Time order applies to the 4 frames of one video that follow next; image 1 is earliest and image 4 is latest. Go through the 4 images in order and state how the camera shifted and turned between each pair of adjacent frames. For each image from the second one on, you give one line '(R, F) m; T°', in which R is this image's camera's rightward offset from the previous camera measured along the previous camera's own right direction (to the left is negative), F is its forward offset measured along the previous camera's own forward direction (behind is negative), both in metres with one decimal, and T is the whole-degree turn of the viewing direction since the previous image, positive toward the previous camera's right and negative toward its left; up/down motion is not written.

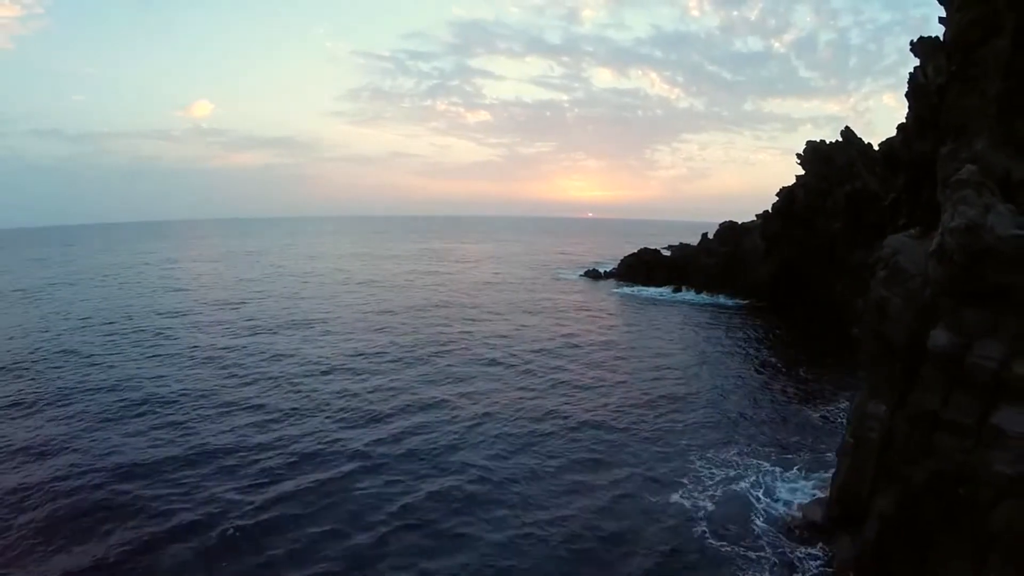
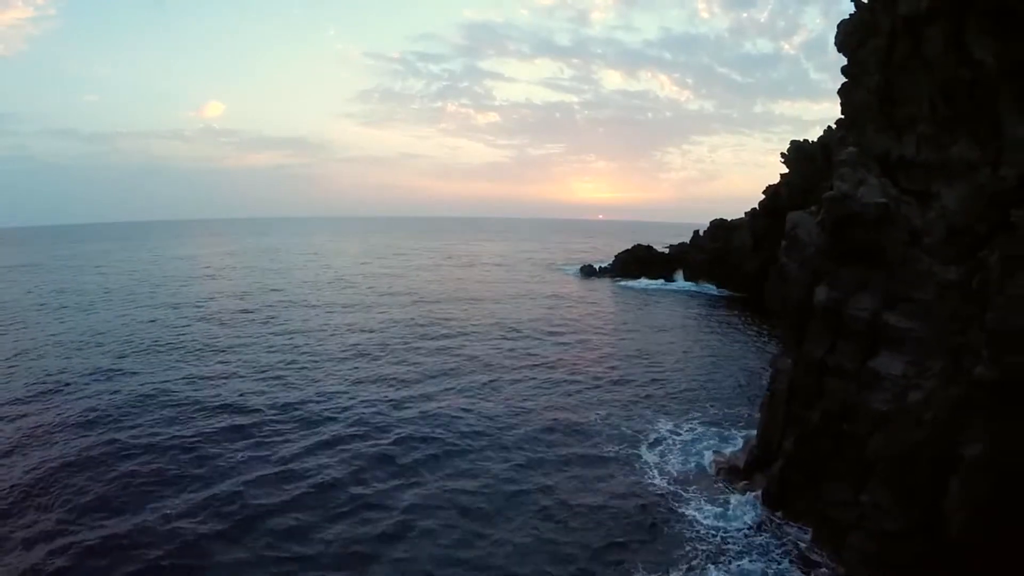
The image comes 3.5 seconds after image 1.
(+1.4, -2.1) m; -1°
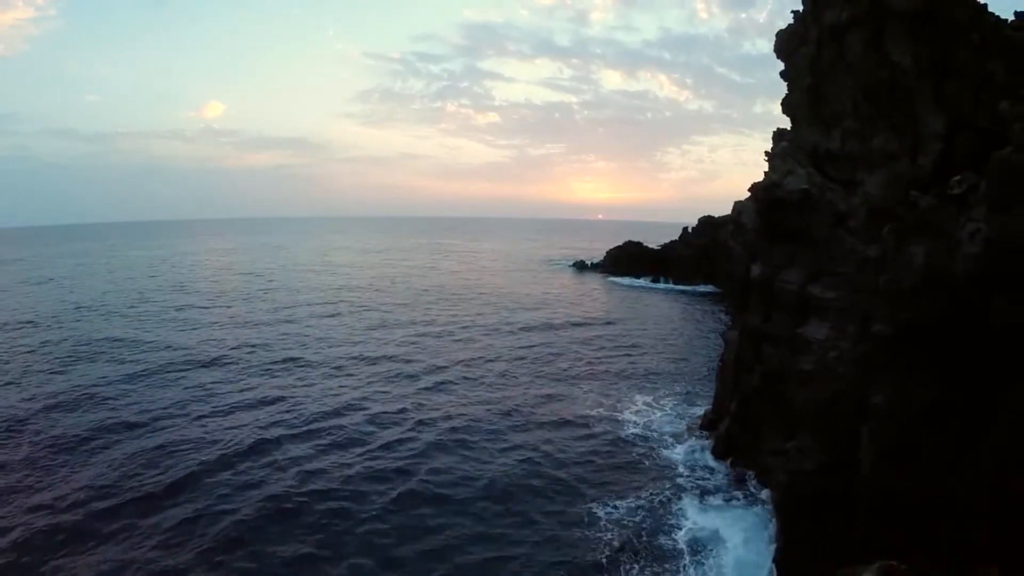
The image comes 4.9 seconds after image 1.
(+0.7, -1.9) m; 0°
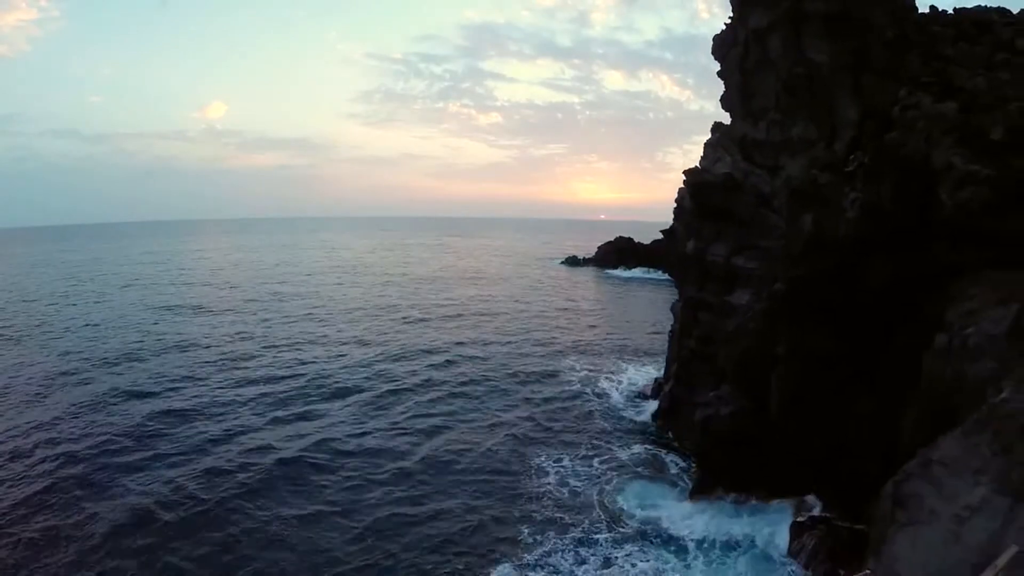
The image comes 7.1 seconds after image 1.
(+1.1, -2.2) m; 0°
